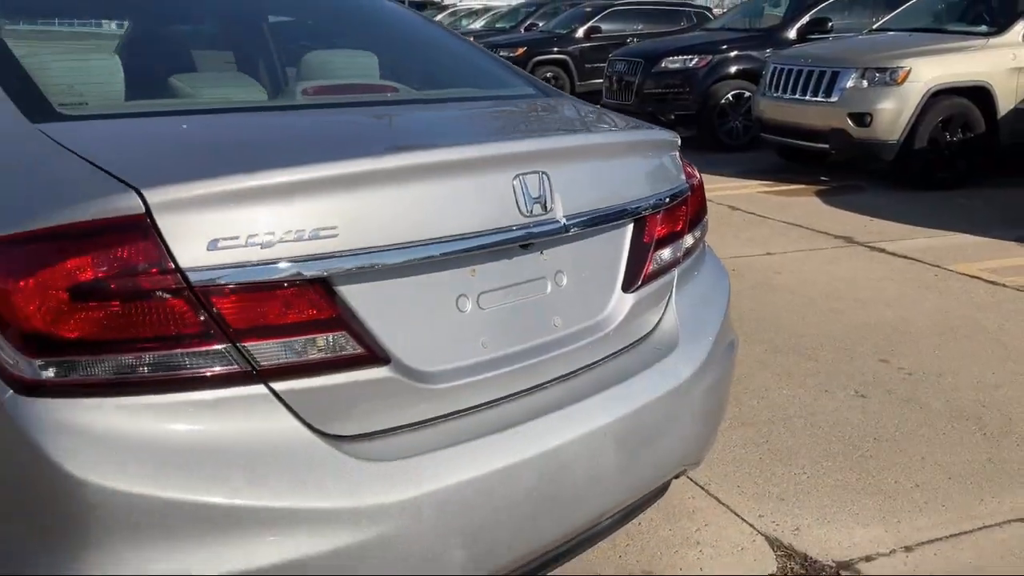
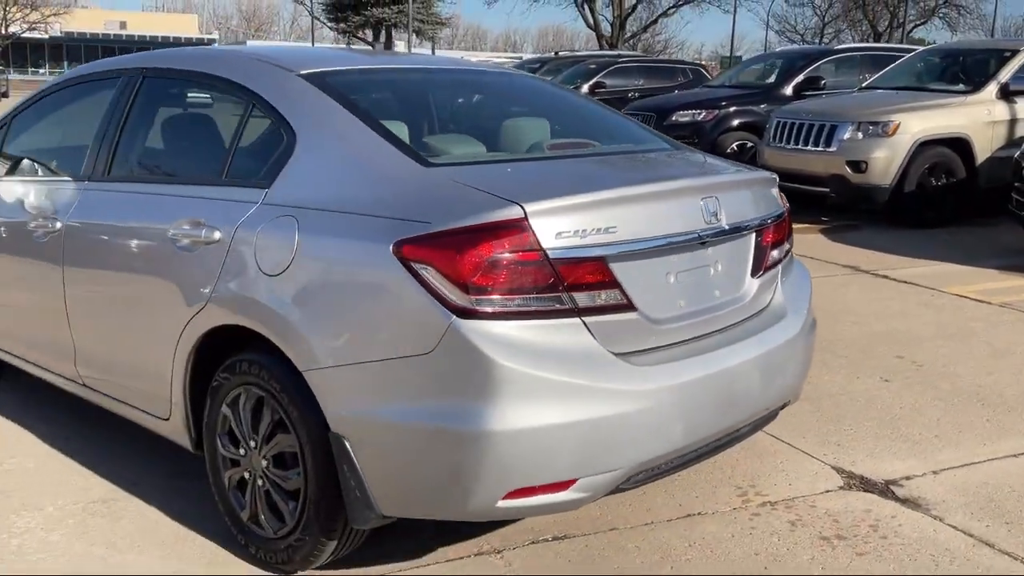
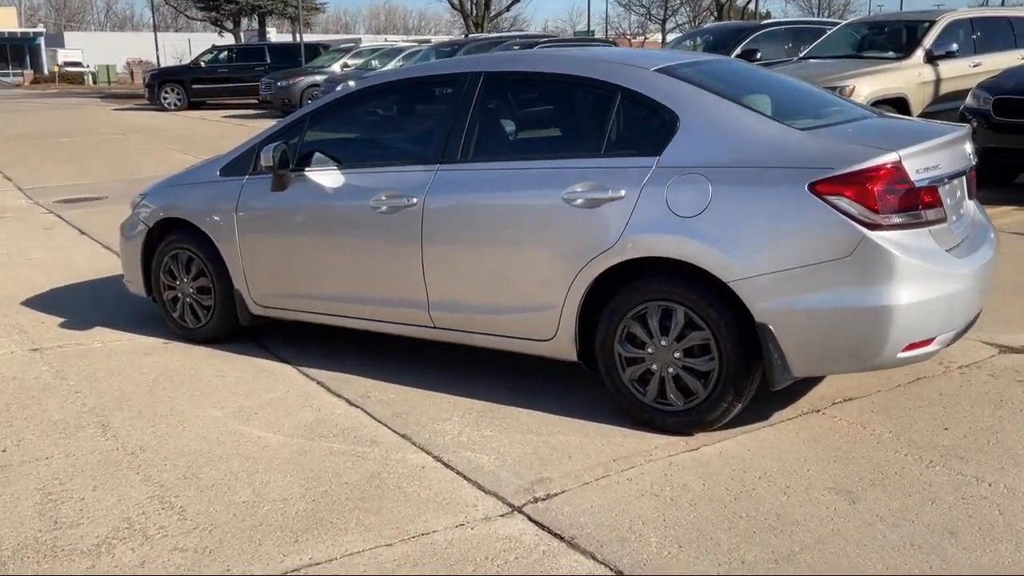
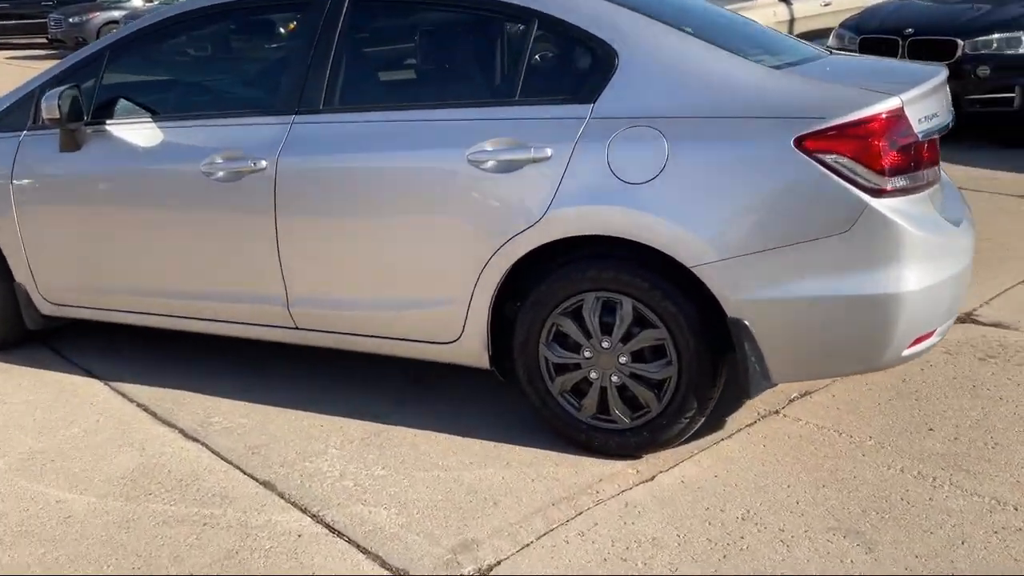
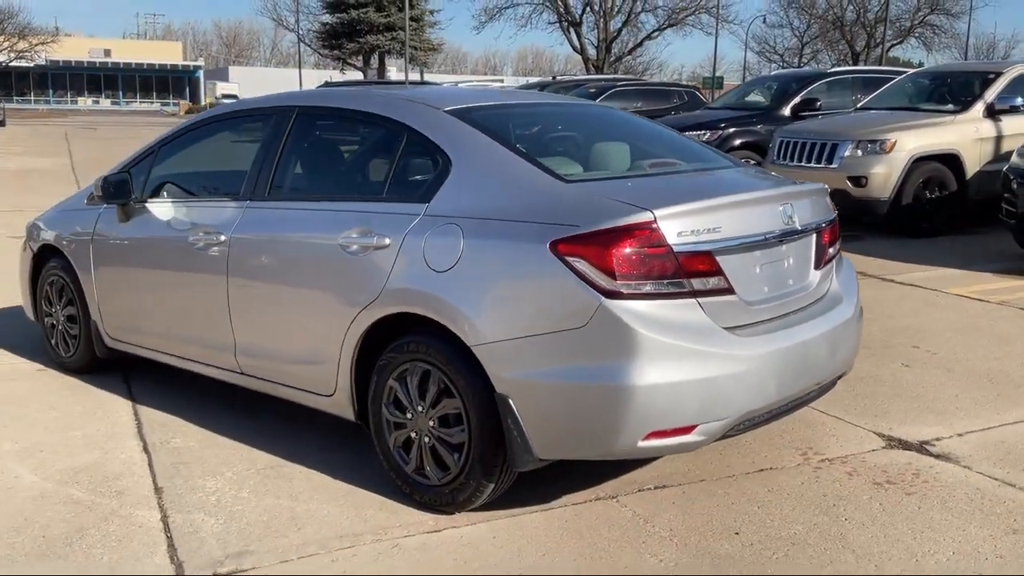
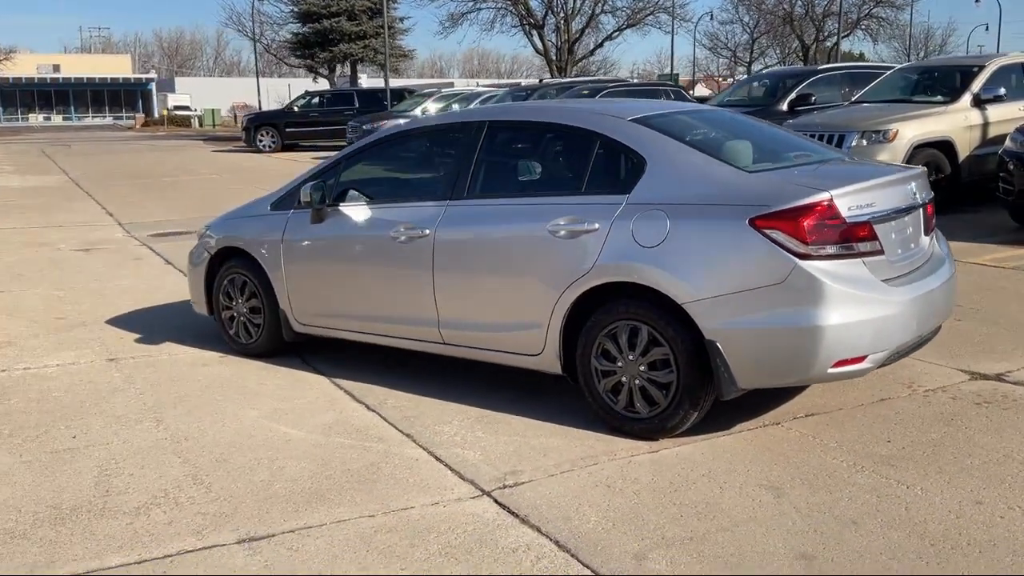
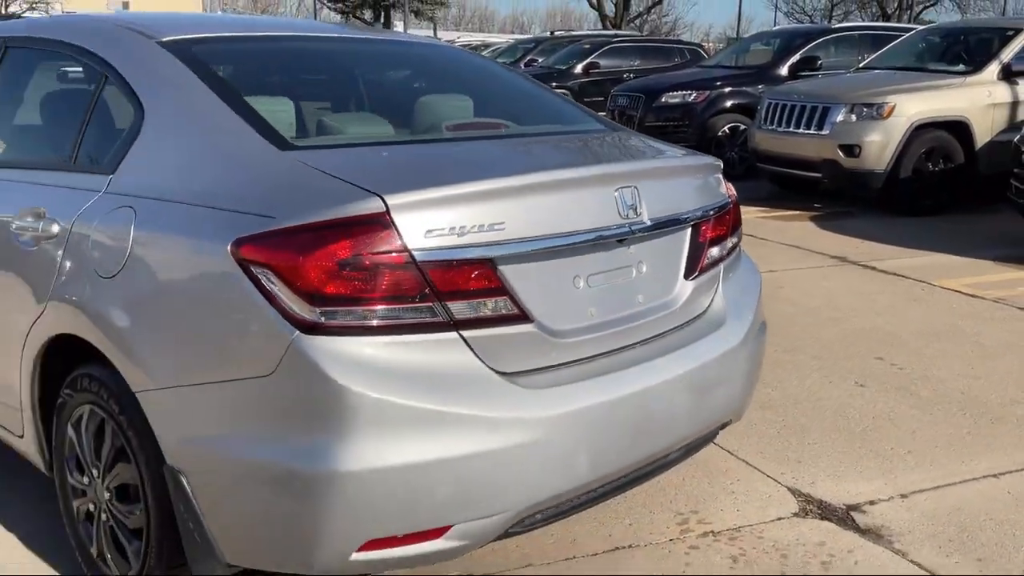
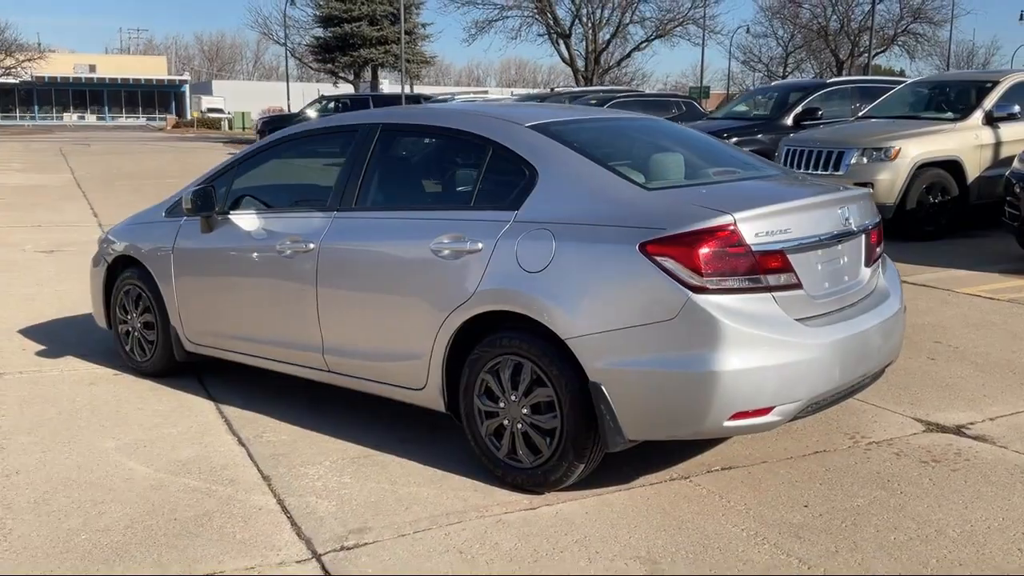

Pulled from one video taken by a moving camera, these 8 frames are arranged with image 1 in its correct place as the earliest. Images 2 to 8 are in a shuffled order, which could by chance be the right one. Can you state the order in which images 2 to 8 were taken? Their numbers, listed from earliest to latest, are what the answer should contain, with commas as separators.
7, 2, 5, 8, 6, 3, 4
